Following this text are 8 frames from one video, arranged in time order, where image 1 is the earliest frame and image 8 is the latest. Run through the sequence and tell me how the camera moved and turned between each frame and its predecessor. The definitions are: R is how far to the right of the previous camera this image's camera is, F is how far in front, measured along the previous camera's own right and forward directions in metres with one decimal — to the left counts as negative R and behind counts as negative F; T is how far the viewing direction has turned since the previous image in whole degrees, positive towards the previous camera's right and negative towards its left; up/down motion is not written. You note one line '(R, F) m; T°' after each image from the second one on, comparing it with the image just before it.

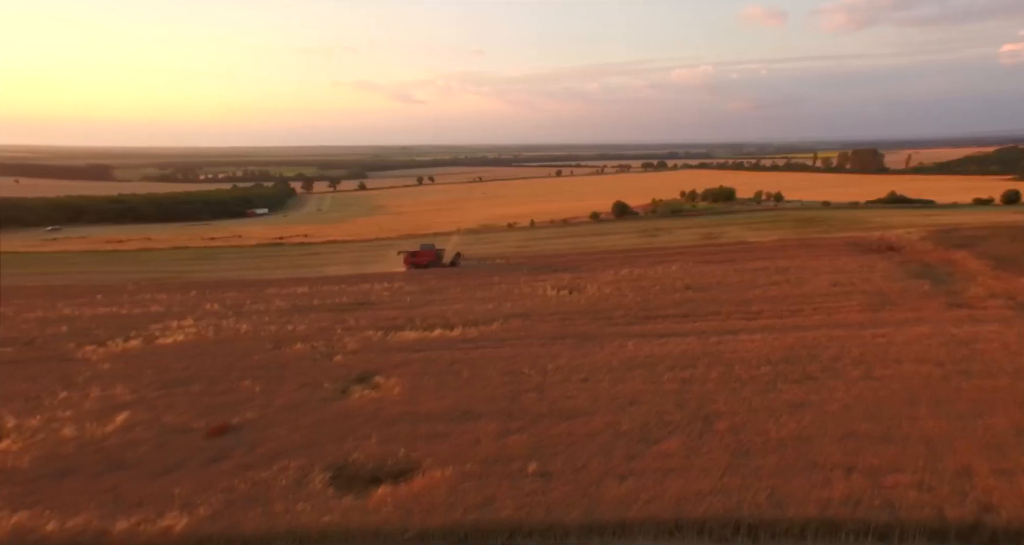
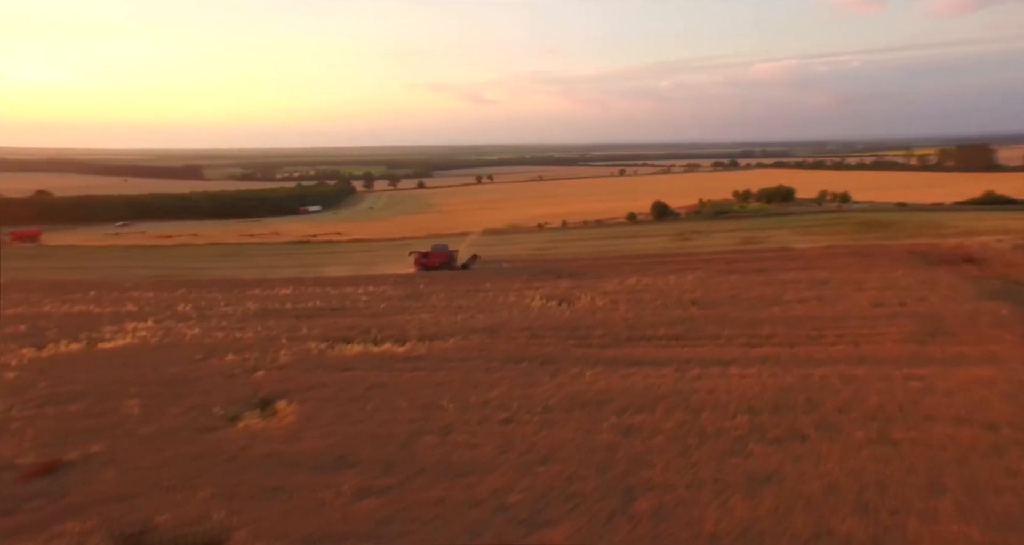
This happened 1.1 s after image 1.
(+3.1, +3.1) m; -7°
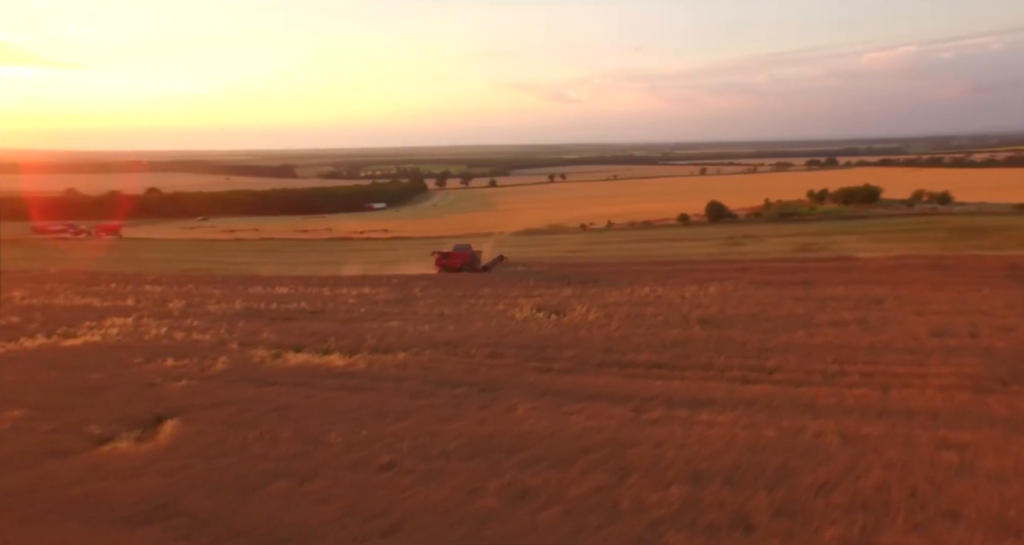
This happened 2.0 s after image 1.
(+2.9, +2.7) m; -8°
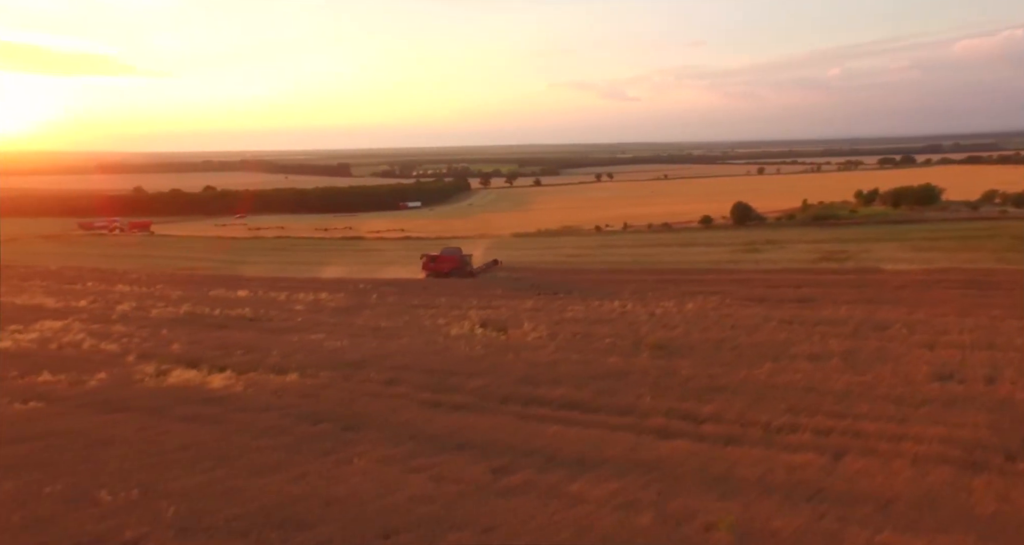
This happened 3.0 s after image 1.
(+3.0, +2.5) m; -6°
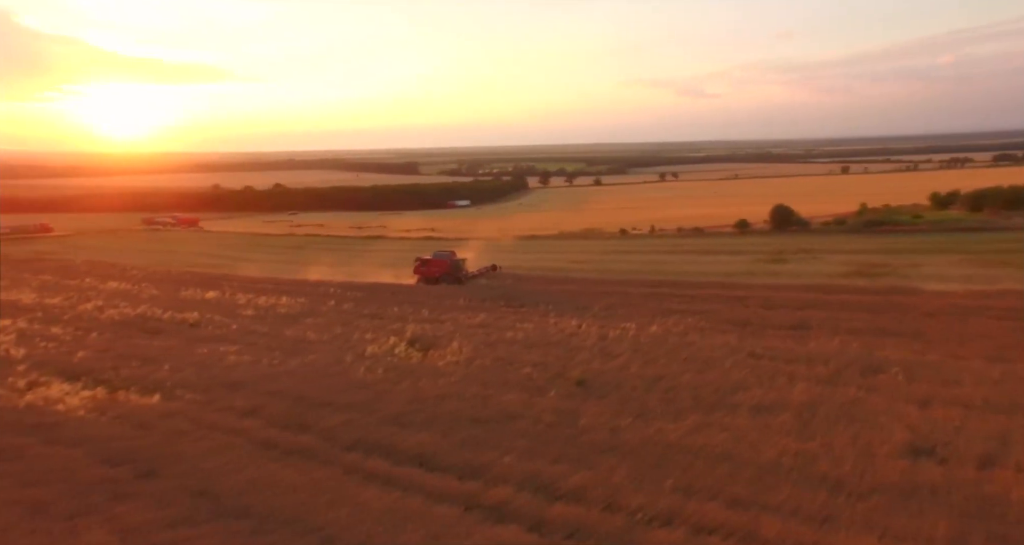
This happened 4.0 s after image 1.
(+3.1, +2.4) m; -7°
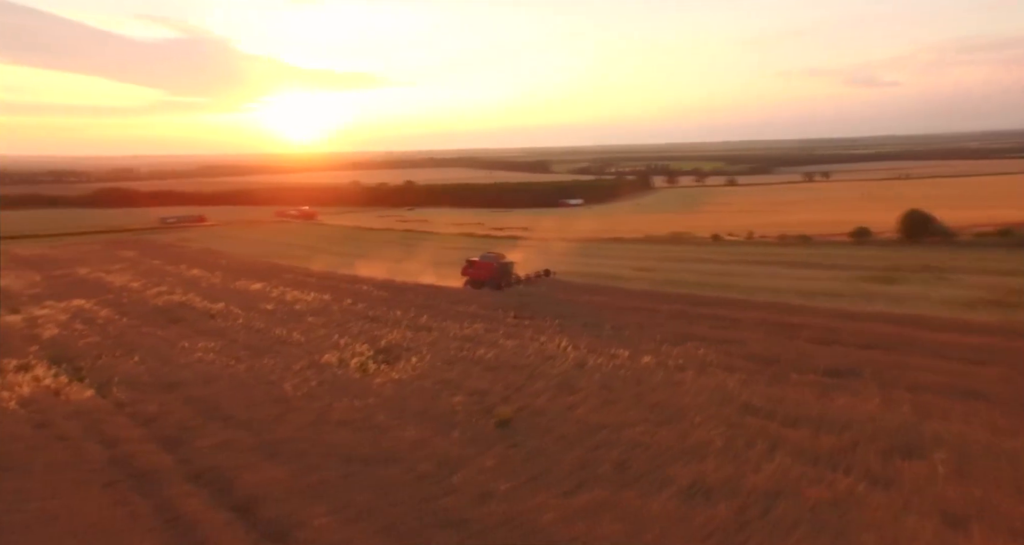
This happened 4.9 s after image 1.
(+3.0, +2.3) m; -13°
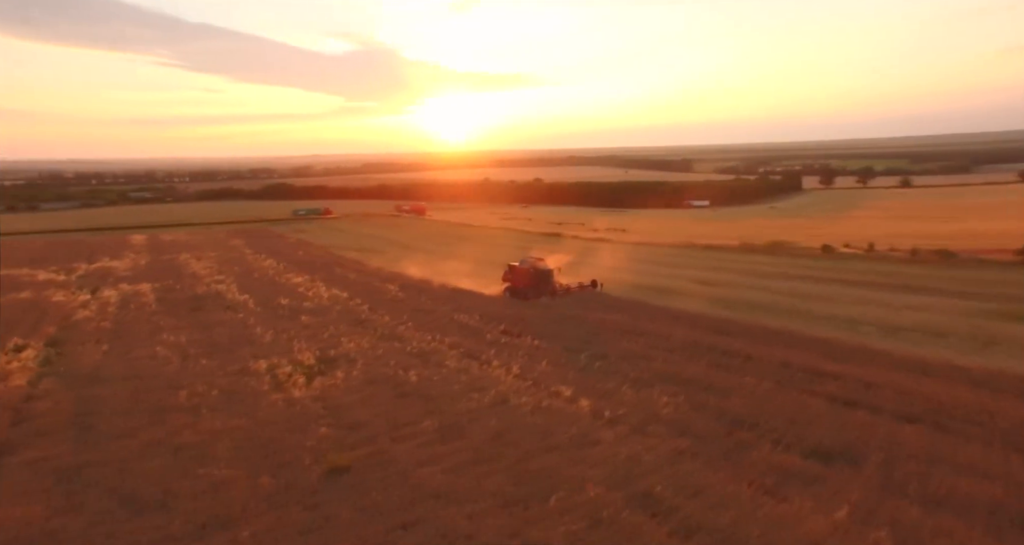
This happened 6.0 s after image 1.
(+3.1, +2.4) m; -14°
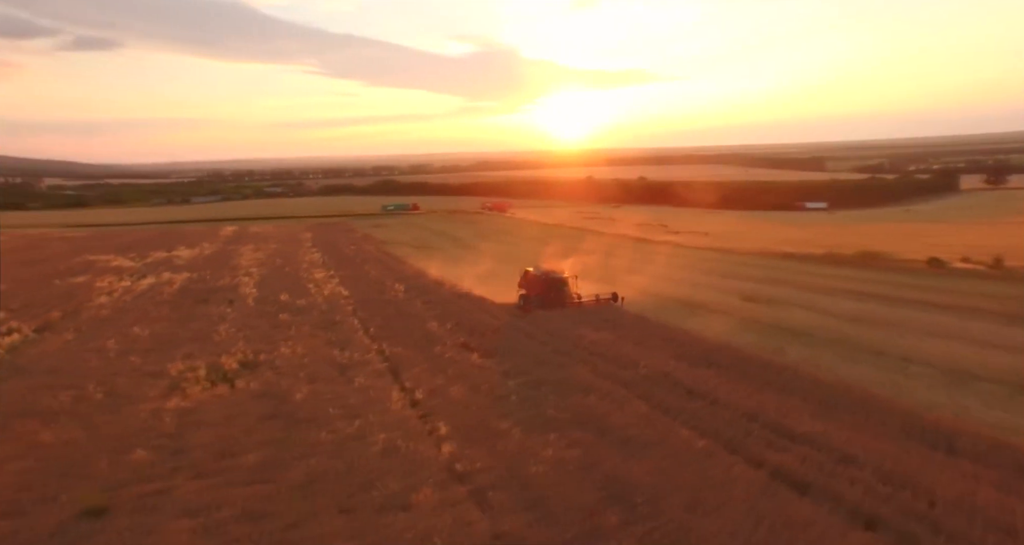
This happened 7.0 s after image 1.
(+2.6, +2.0) m; -11°
